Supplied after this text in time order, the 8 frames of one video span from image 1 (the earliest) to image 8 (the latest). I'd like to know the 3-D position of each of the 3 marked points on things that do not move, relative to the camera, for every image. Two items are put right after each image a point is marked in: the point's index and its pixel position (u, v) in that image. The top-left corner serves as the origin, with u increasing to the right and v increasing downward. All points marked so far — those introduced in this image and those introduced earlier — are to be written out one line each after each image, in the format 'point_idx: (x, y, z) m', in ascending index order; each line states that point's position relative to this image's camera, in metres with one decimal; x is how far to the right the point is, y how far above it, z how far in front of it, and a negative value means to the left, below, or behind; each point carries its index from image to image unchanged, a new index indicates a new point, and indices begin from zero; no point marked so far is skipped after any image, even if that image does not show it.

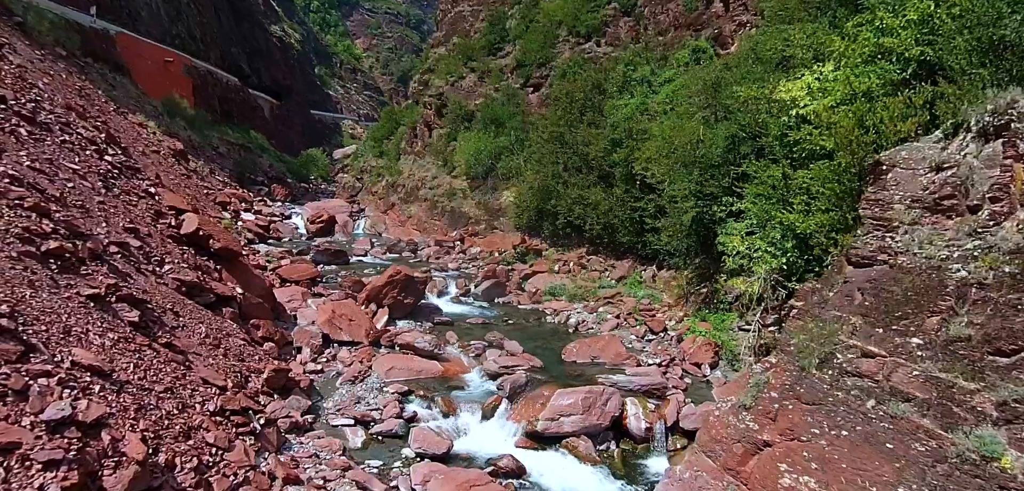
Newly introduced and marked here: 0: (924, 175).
0: (+2.8, +0.4, +3.9) m
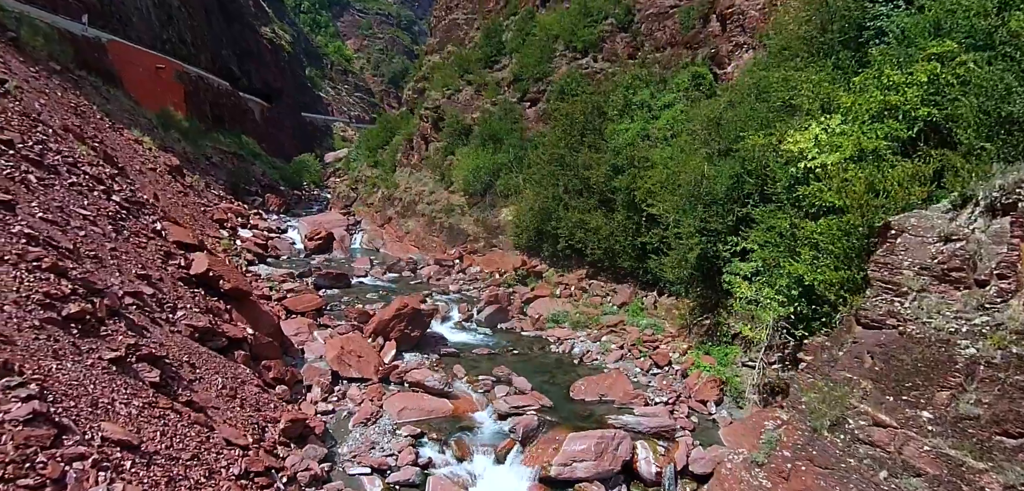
0: (+2.9, 0.0, +4.0) m
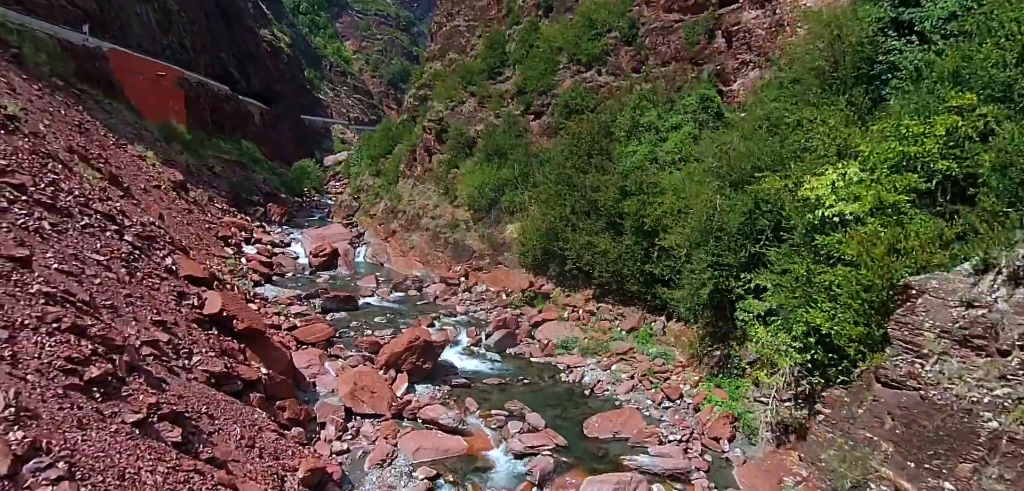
0: (+3.1, -0.4, +4.0) m
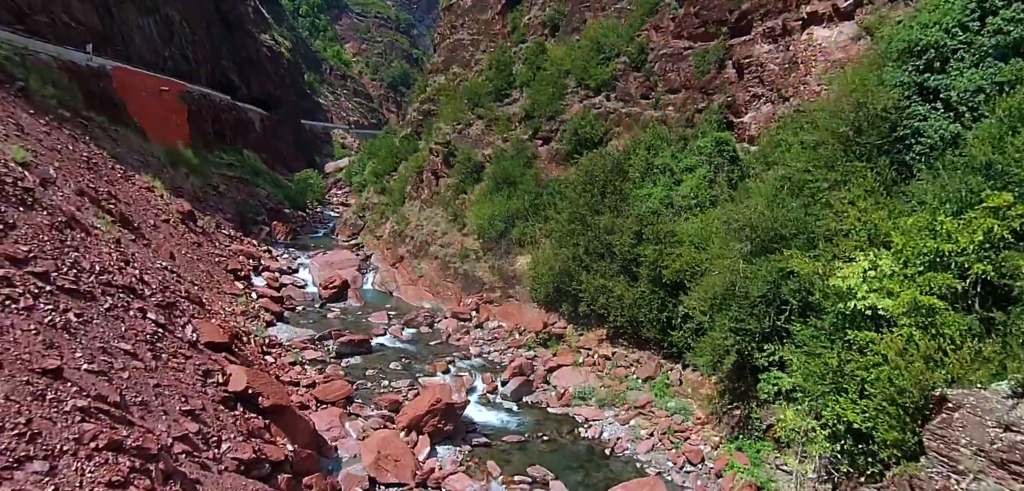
0: (+3.4, -1.2, +4.0) m
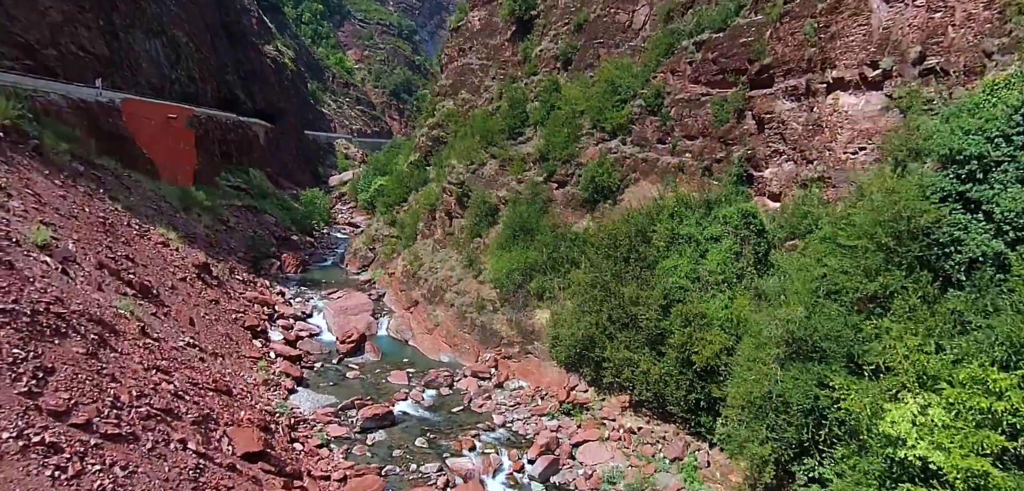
0: (+3.8, -2.6, +4.0) m
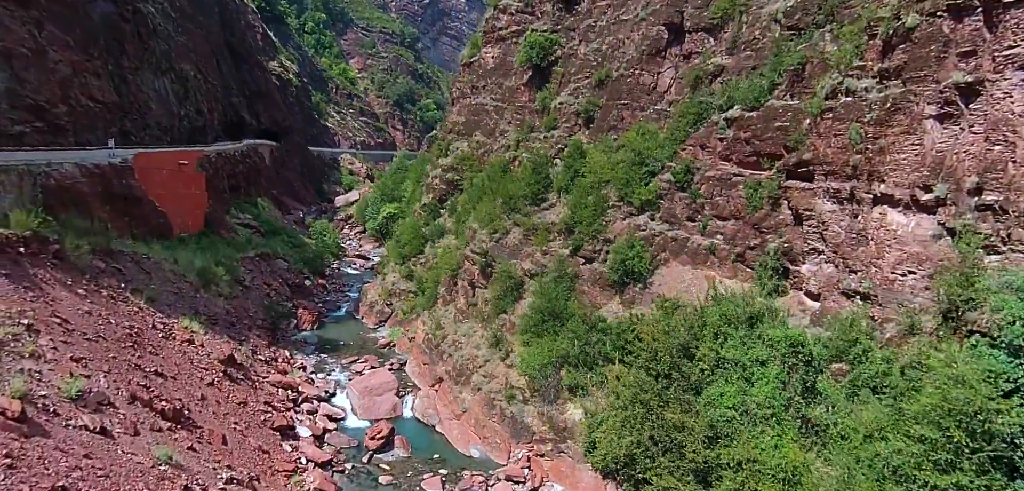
0: (+4.6, -4.9, +3.9) m
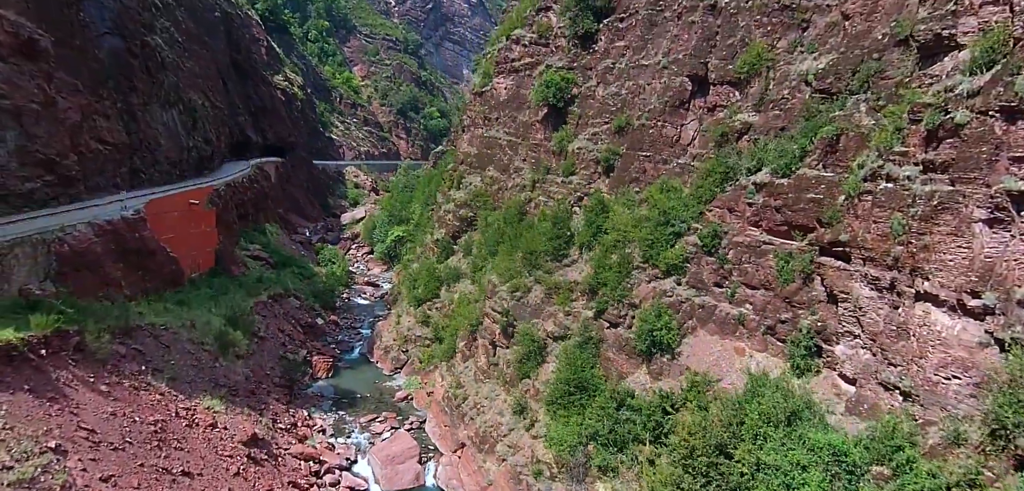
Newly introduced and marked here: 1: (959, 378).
0: (+5.2, -6.8, +3.8) m
1: (+7.5, -2.2, +9.6) m
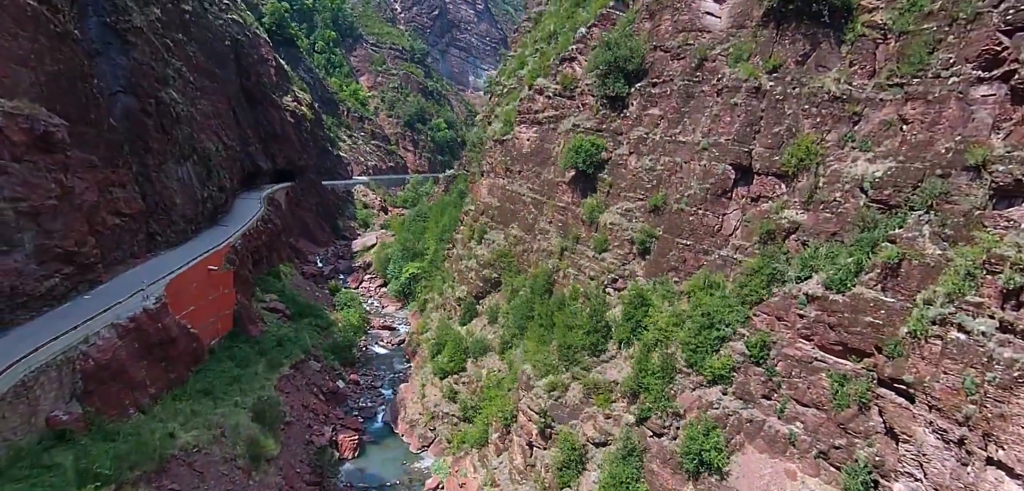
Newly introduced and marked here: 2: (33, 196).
0: (+6.3, -9.9, +3.6) m
1: (+8.5, -5.1, +9.3) m
2: (-12.2, +1.3, +14.6) m
